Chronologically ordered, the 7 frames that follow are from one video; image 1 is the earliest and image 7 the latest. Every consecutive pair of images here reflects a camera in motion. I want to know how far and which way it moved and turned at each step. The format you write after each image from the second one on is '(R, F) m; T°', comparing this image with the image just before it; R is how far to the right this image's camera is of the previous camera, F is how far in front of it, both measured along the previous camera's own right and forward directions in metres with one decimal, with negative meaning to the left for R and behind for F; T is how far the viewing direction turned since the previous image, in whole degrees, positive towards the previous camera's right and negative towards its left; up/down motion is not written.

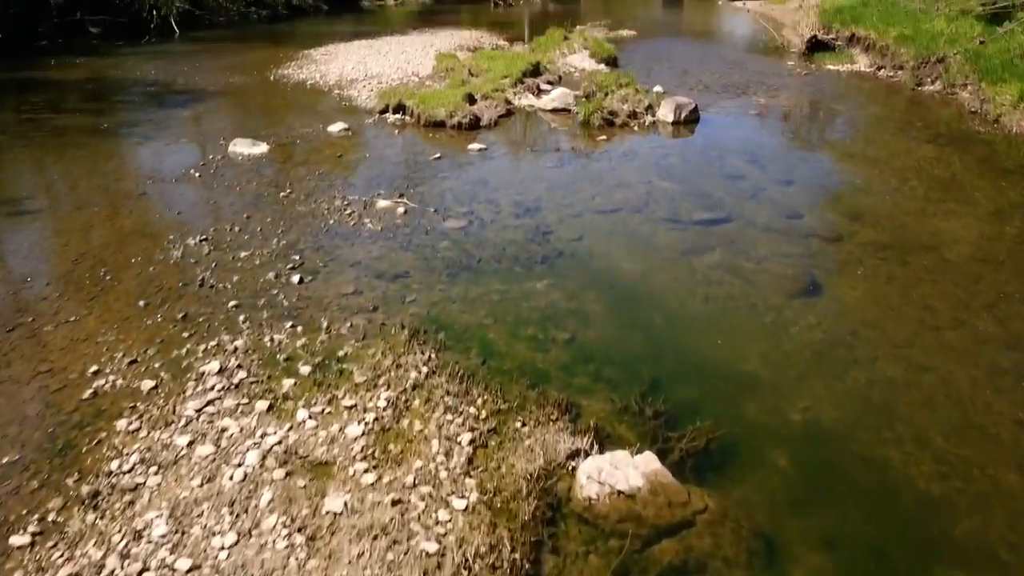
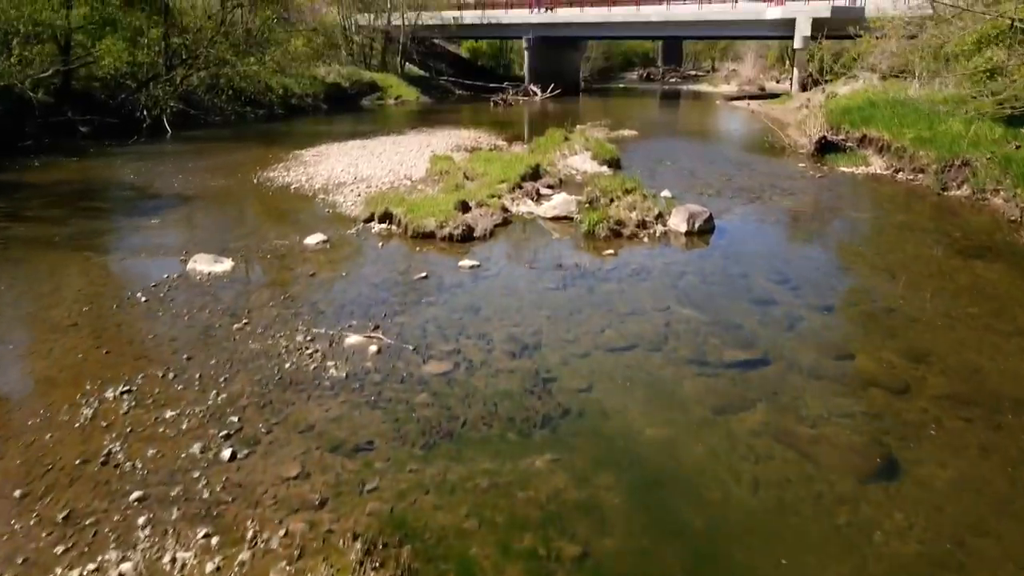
(+0.1, +1.5) m; 0°
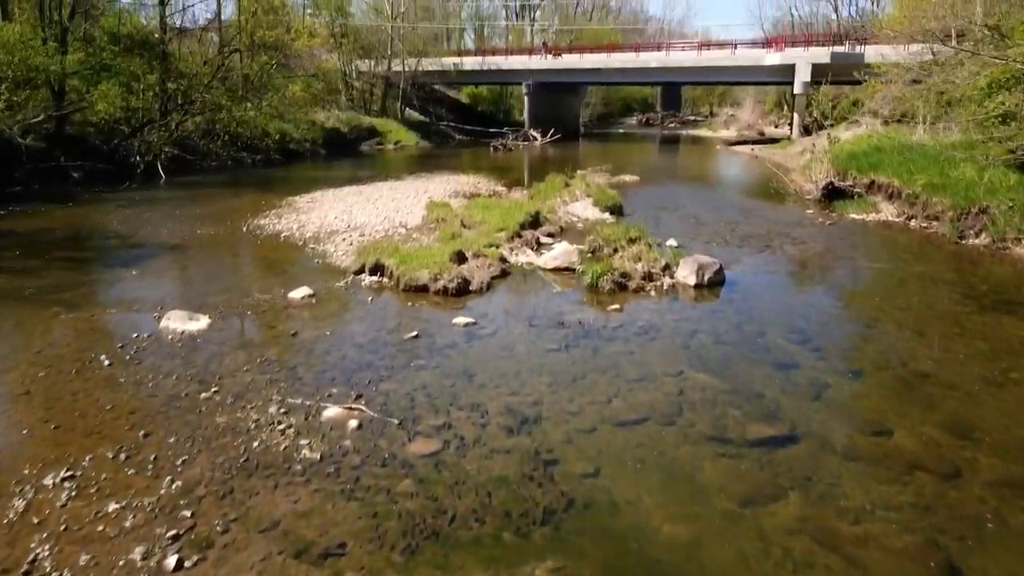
(0.0, +0.8) m; 0°
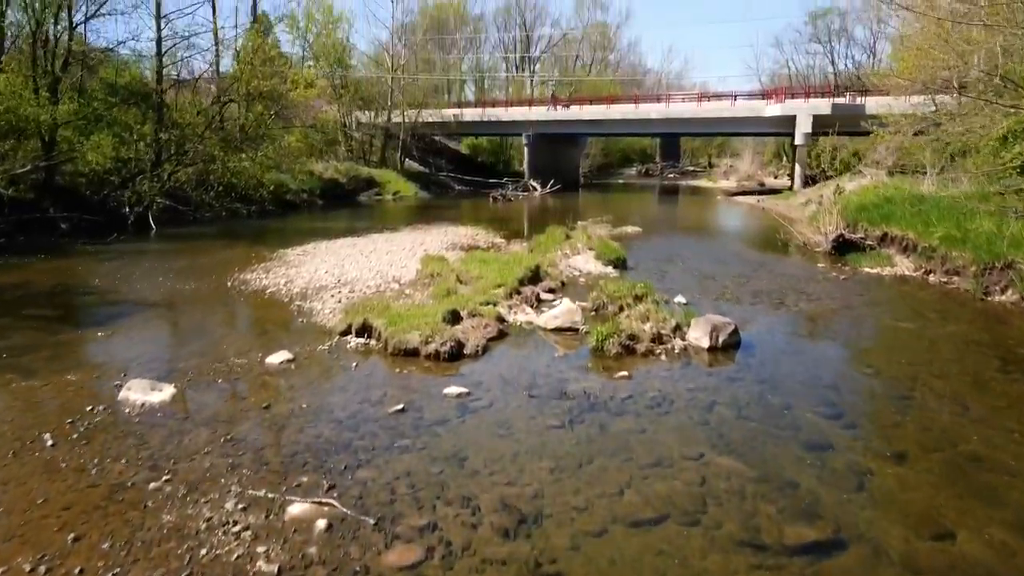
(0.0, +0.9) m; 0°
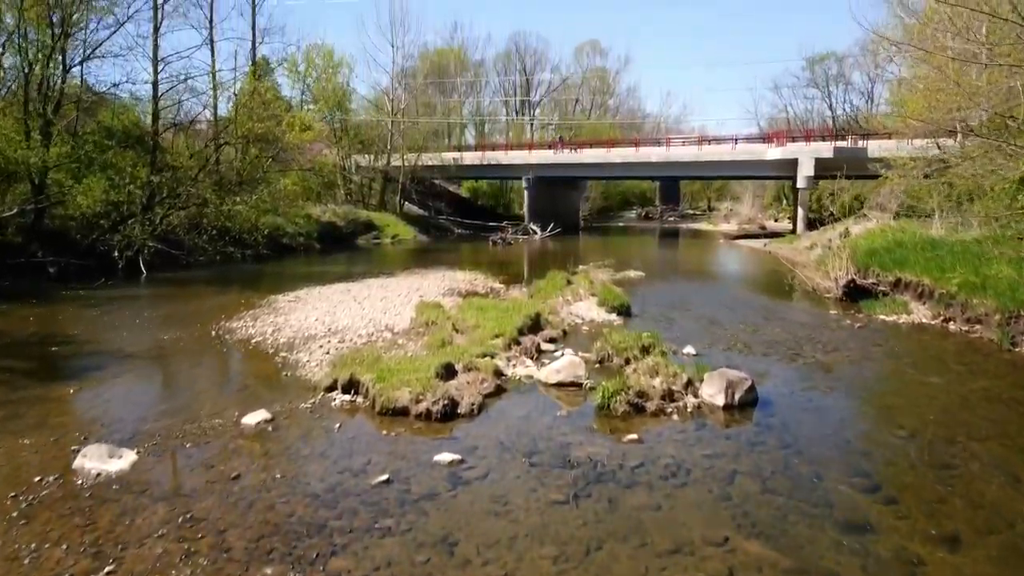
(0.0, +0.8) m; 0°
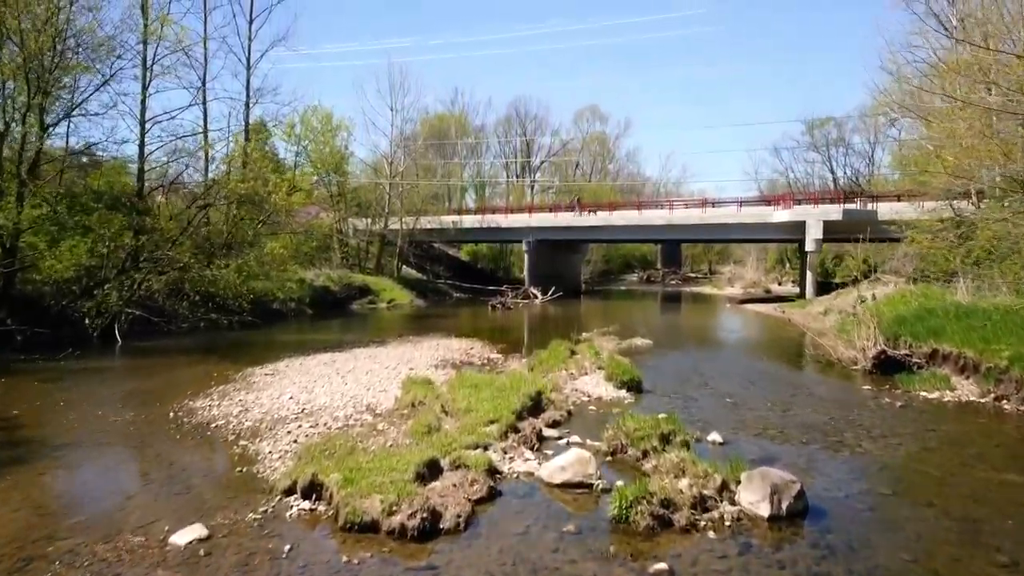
(+0.1, +1.8) m; 0°
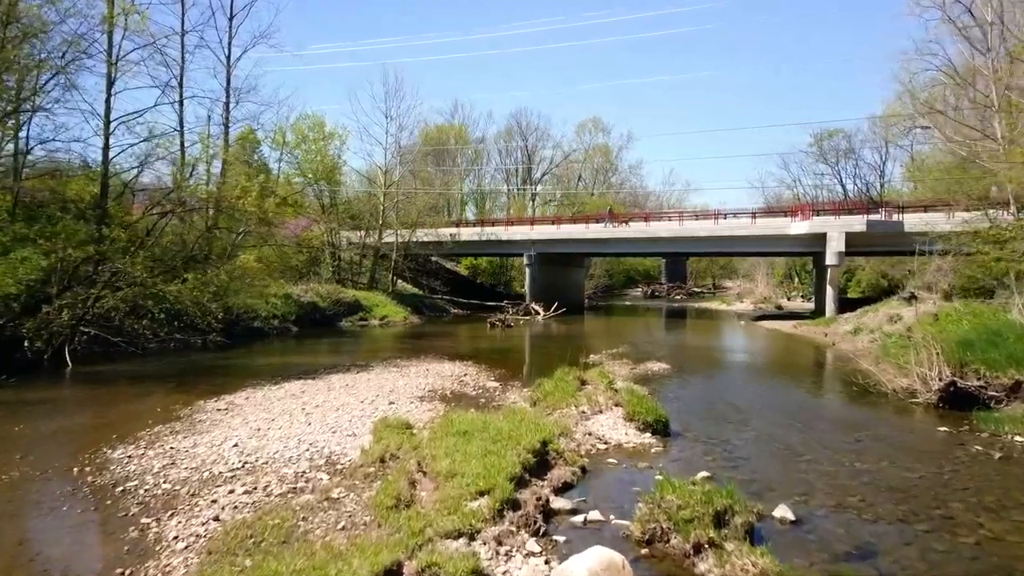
(0.0, +3.0) m; 0°
